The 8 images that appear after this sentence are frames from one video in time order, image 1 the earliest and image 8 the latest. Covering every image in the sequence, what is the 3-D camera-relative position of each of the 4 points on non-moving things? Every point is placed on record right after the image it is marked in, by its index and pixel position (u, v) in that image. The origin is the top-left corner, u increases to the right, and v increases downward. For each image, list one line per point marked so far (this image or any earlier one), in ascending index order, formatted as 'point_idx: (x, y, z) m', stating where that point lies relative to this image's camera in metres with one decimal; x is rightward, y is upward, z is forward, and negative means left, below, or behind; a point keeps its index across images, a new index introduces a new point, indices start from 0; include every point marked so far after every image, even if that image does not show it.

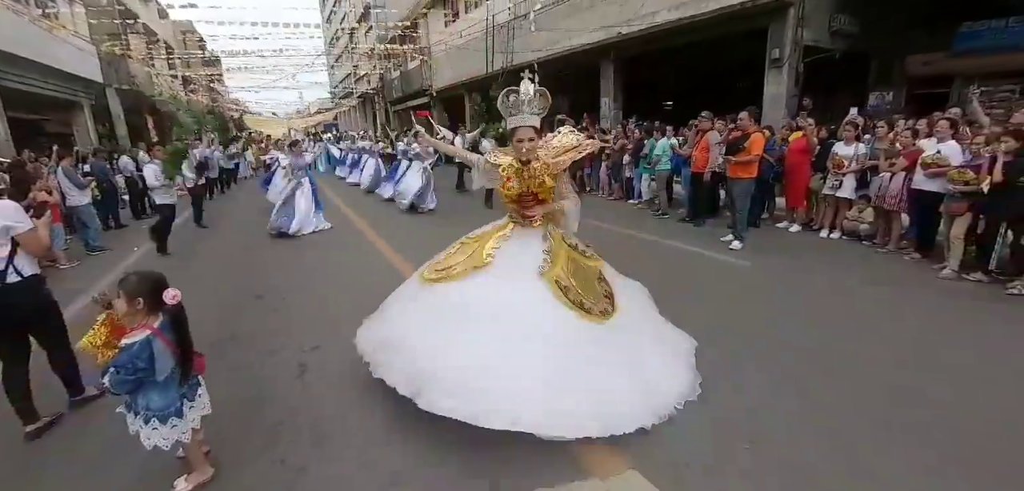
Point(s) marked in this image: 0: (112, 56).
0: (-15.8, +7.5, +18.8) m
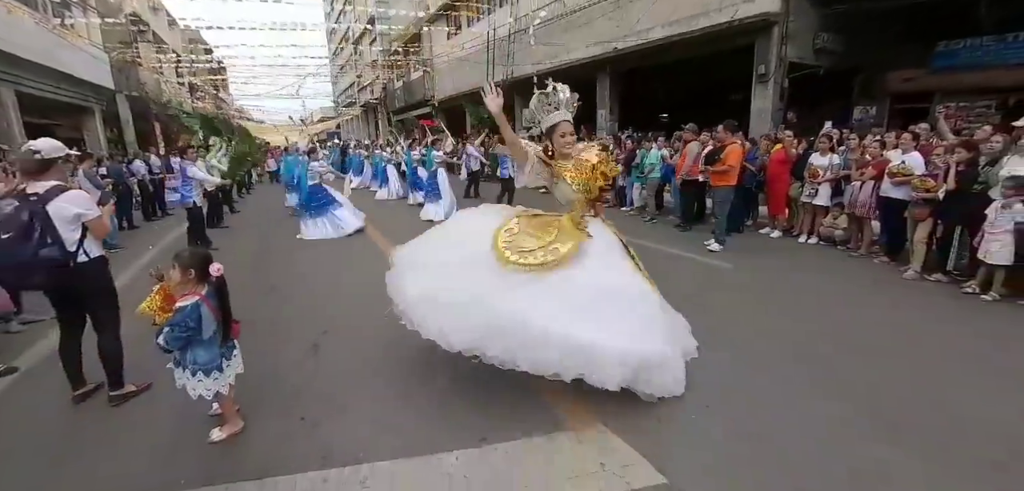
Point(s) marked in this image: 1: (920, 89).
0: (-15.8, +7.4, +19.4) m
1: (+9.1, +3.5, +10.7) m
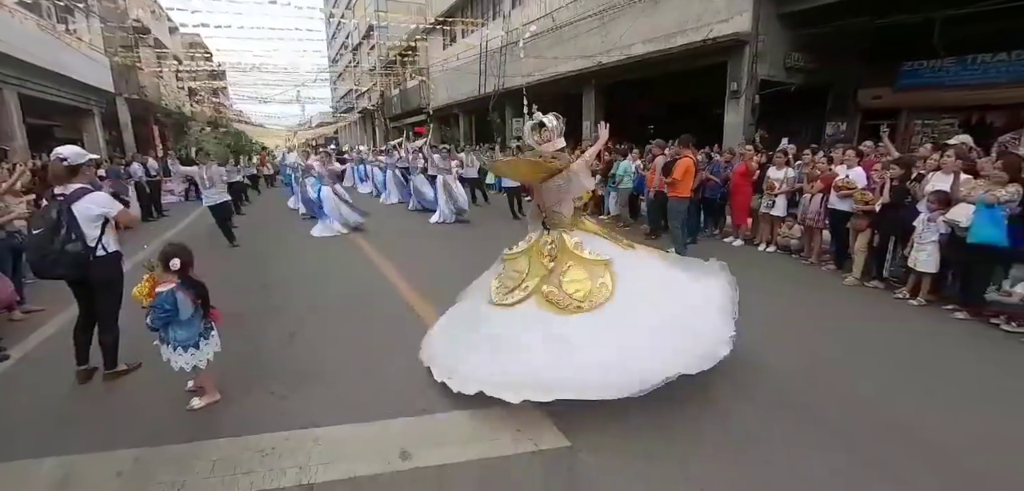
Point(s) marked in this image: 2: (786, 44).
0: (-16.1, +7.4, +19.8) m
1: (+8.8, +3.3, +11.2) m
2: (+6.0, +4.4, +10.5) m
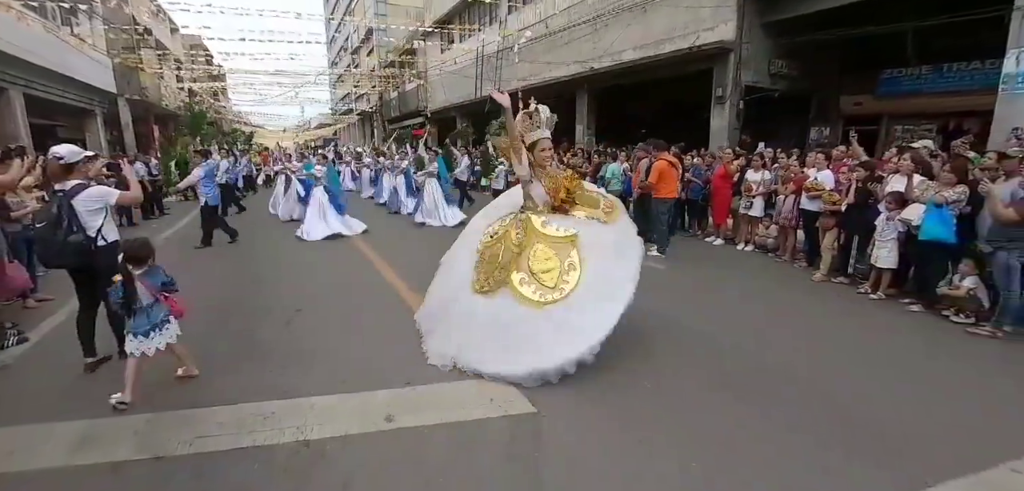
0: (-16.3, +7.5, +20.1) m
1: (+8.6, +3.2, +11.6) m
2: (+5.9, +4.4, +10.8) m
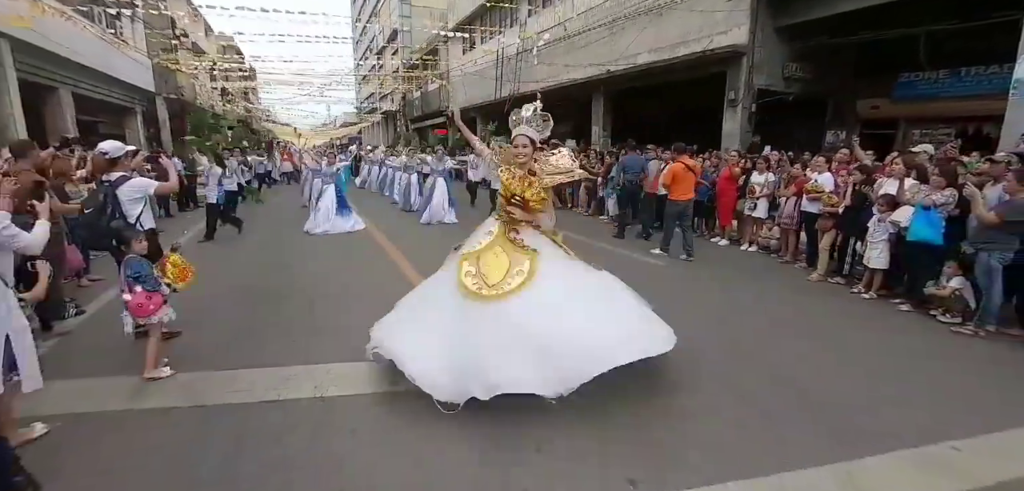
0: (-15.4, +7.8, +21.2) m
1: (+9.0, +3.1, +11.6) m
2: (+6.2, +4.3, +10.9) m
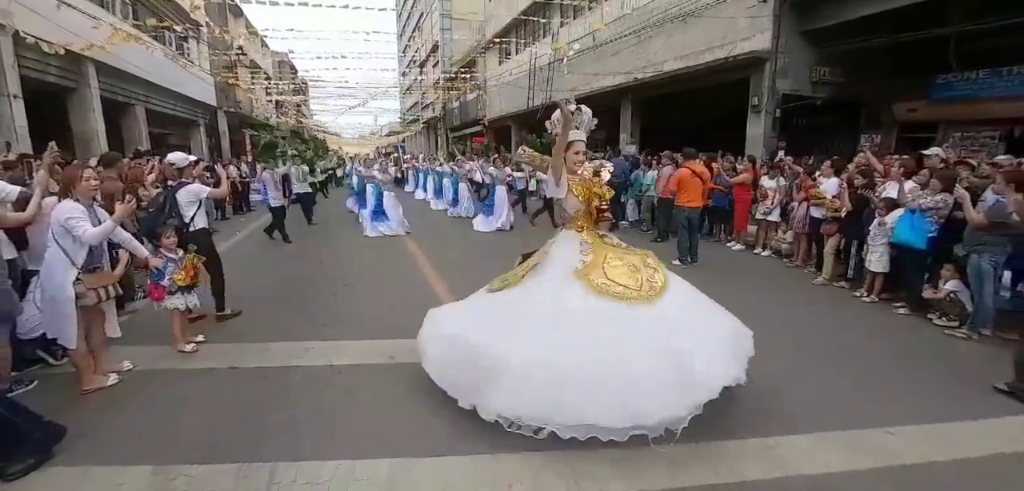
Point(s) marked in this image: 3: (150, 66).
0: (-13.8, +7.7, +23.0) m
1: (+9.6, +2.9, +11.2) m
2: (+6.8, +4.2, +10.8) m
3: (-11.7, +5.8, +15.5) m
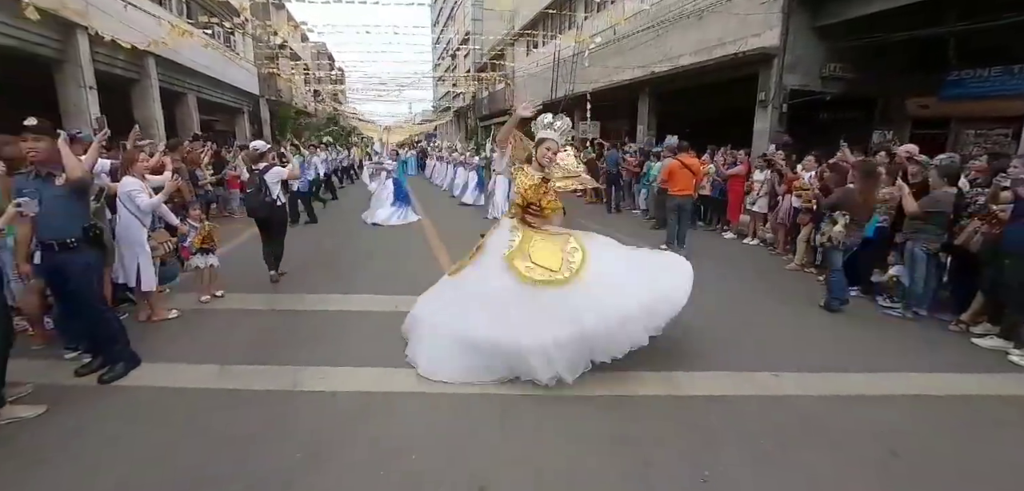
0: (-12.5, +8.8, +24.5) m
1: (+10.0, +3.1, +11.3) m
2: (+7.2, +4.4, +11.1) m
3: (-10.9, +6.6, +16.9) m
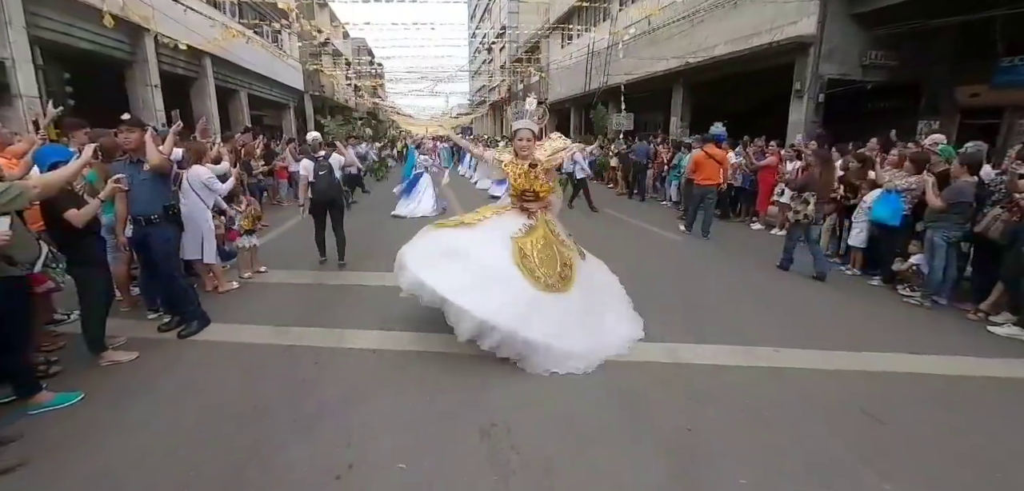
0: (-10.7, +9.3, +25.6) m
1: (+10.7, +3.2, +10.9) m
2: (+7.9, +4.6, +10.8) m
3: (-9.7, +7.1, +17.9) m
